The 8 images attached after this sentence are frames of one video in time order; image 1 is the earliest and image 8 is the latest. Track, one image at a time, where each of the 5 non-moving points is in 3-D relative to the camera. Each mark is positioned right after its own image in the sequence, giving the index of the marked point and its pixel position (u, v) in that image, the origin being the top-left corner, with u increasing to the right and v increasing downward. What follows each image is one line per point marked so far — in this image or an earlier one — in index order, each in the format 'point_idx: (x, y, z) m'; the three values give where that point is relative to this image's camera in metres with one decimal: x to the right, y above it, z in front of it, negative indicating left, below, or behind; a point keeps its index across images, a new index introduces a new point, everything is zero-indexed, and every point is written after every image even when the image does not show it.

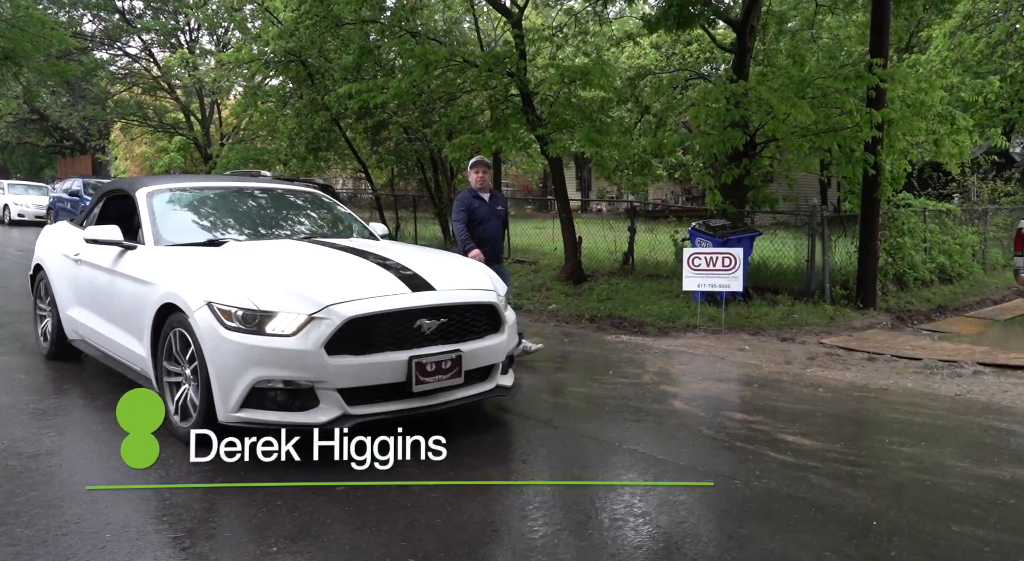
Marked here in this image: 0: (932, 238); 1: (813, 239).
0: (+6.8, +0.7, +12.7) m
1: (+4.1, +0.6, +10.7) m
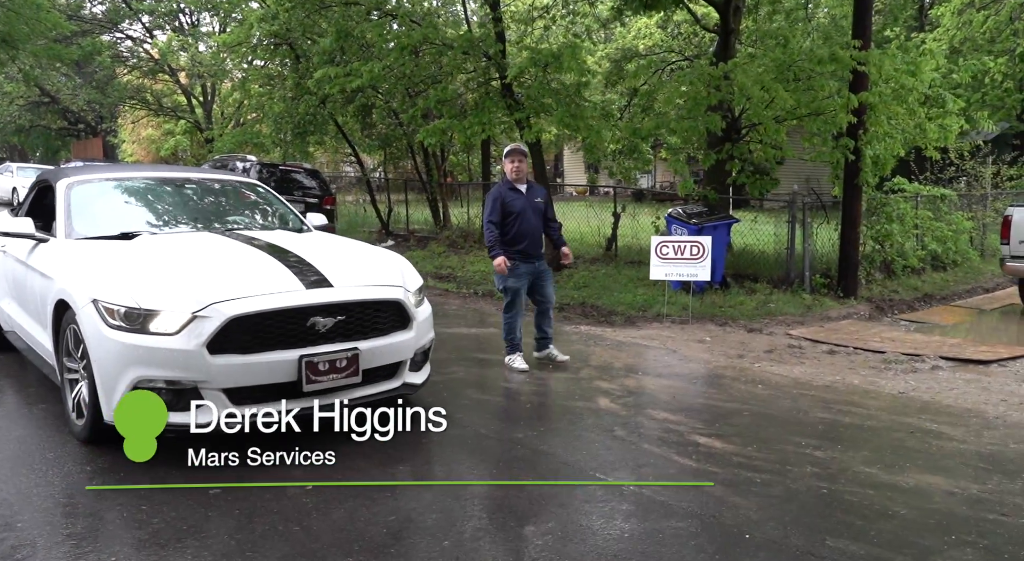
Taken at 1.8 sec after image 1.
0: (+6.5, +0.9, +12.4) m
1: (+3.7, +0.8, +10.4) m
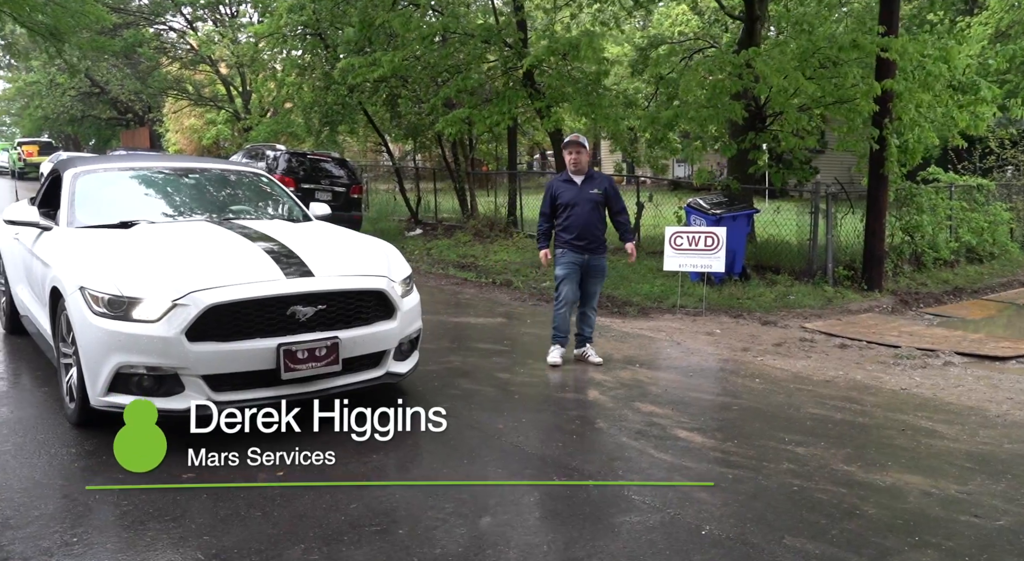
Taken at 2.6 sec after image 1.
0: (+6.9, +1.0, +12.0) m
1: (+4.0, +0.9, +10.2) m
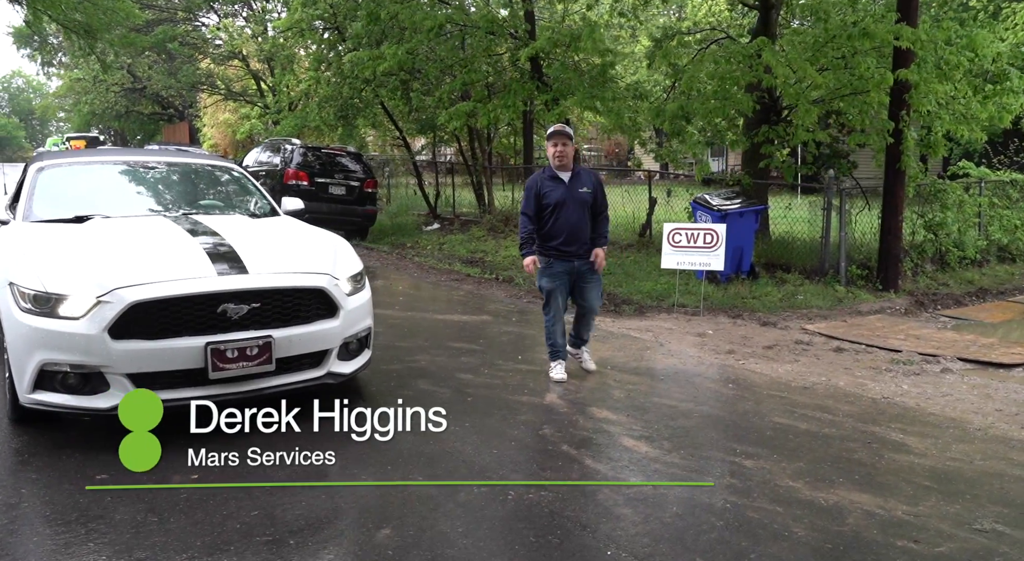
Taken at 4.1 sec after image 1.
0: (+7.0, +1.0, +11.5) m
1: (+4.0, +0.9, +9.8) m
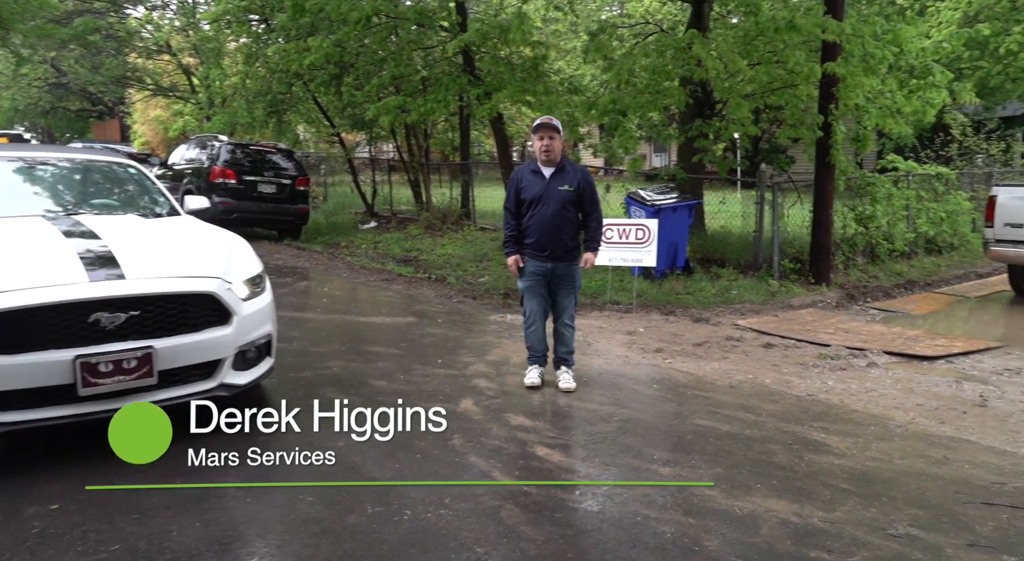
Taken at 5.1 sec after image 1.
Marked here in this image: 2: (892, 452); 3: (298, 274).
0: (+6.0, +1.1, +11.6) m
1: (+3.1, +0.9, +9.8) m
2: (+2.0, -0.9, +4.0) m
3: (-2.9, +0.1, +10.7) m
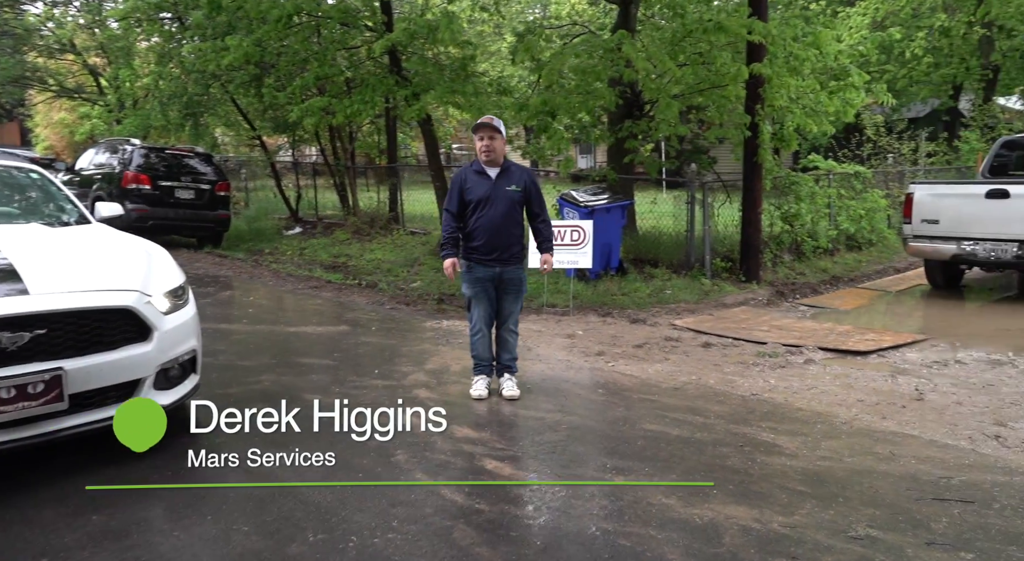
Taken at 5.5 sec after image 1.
0: (+5.0, +1.2, +12.0) m
1: (+2.3, +1.0, +9.9) m
2: (+1.7, -0.9, +4.0) m
3: (-3.8, 0.0, +10.2) m
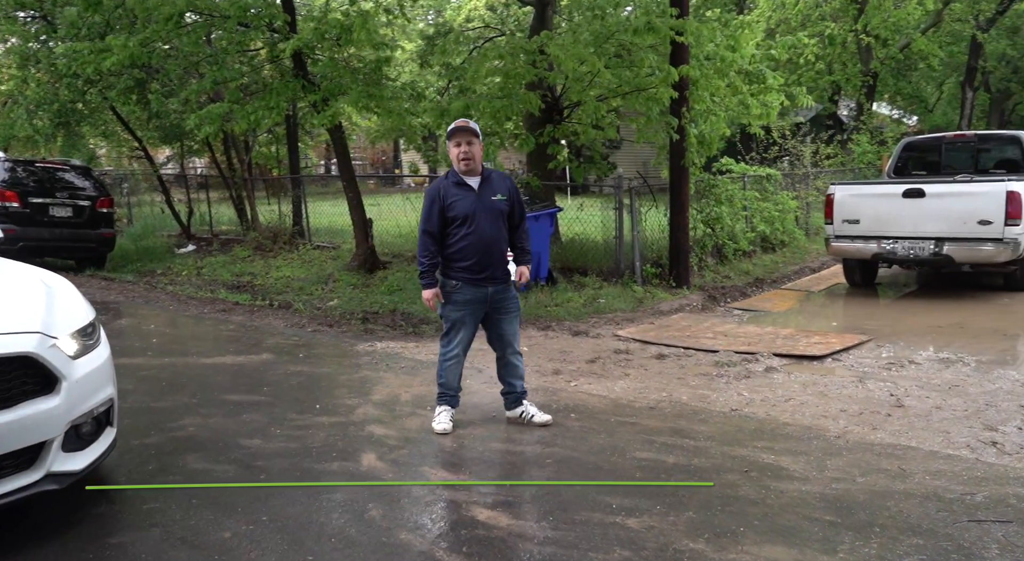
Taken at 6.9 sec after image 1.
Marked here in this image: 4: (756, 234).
0: (+3.7, +1.1, +12.1) m
1: (+1.3, +0.9, +9.6) m
2: (+1.6, -0.9, +3.8) m
3: (-4.7, -0.3, +9.1) m
4: (+3.8, +0.7, +12.1) m
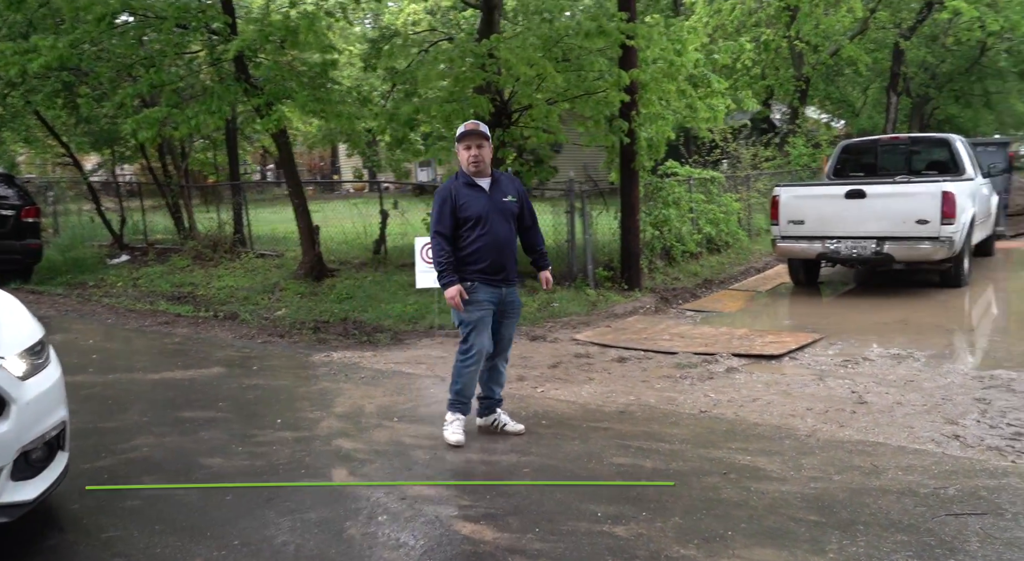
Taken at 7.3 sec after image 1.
0: (+2.9, +1.1, +12.3) m
1: (+0.7, +0.8, +9.6) m
2: (+1.5, -0.9, +3.8) m
3: (-5.2, -0.5, +8.7) m
4: (+3.0, +0.7, +12.3) m
